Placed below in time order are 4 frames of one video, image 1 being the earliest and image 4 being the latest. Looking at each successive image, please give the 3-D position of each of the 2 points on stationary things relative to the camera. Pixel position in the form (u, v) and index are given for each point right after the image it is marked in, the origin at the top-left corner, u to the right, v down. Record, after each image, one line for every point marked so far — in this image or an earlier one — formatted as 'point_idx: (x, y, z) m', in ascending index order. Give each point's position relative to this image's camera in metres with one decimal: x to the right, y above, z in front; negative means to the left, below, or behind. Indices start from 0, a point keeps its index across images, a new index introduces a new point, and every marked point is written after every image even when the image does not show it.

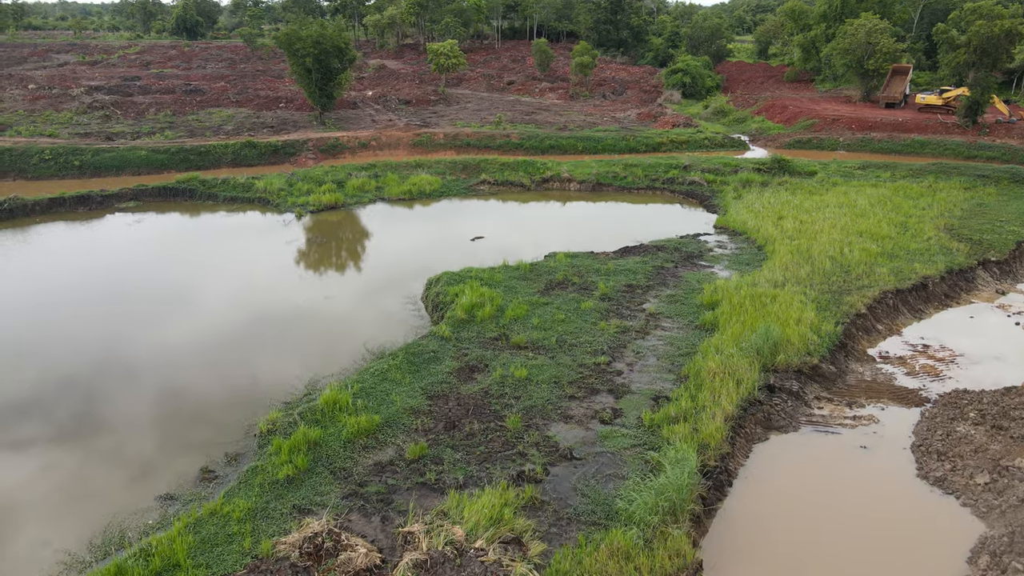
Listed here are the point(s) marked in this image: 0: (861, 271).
0: (+8.1, +0.4, +12.7) m
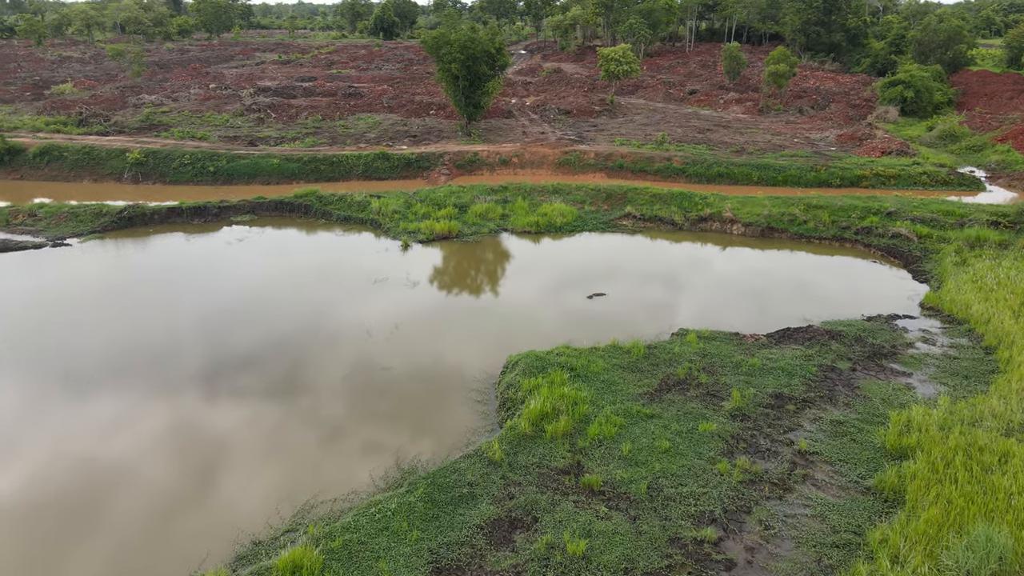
0: (+10.0, -2.2, +8.2) m
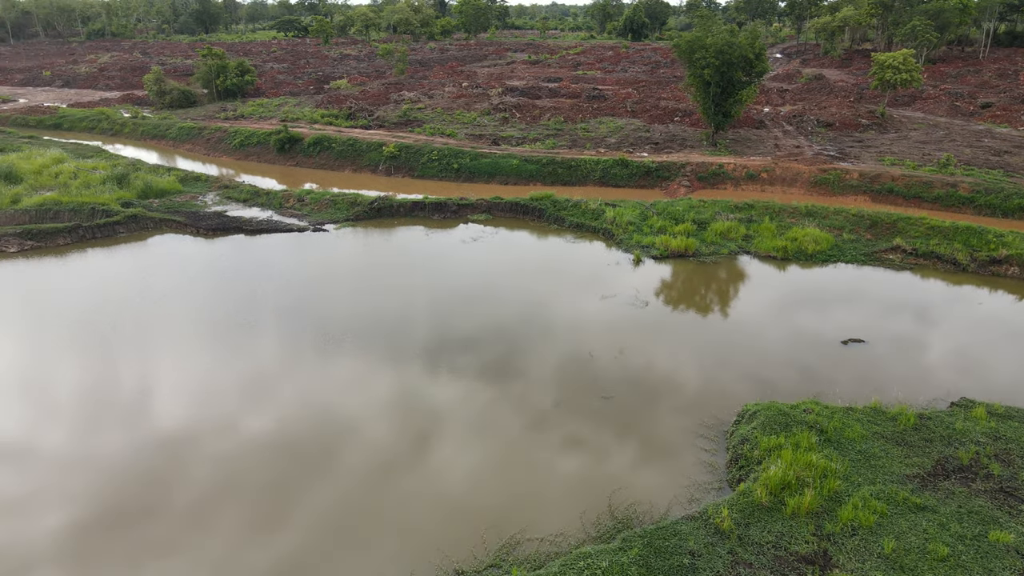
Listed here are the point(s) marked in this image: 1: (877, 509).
0: (+12.3, -4.0, +4.4) m
1: (+4.3, -2.5, +6.4) m
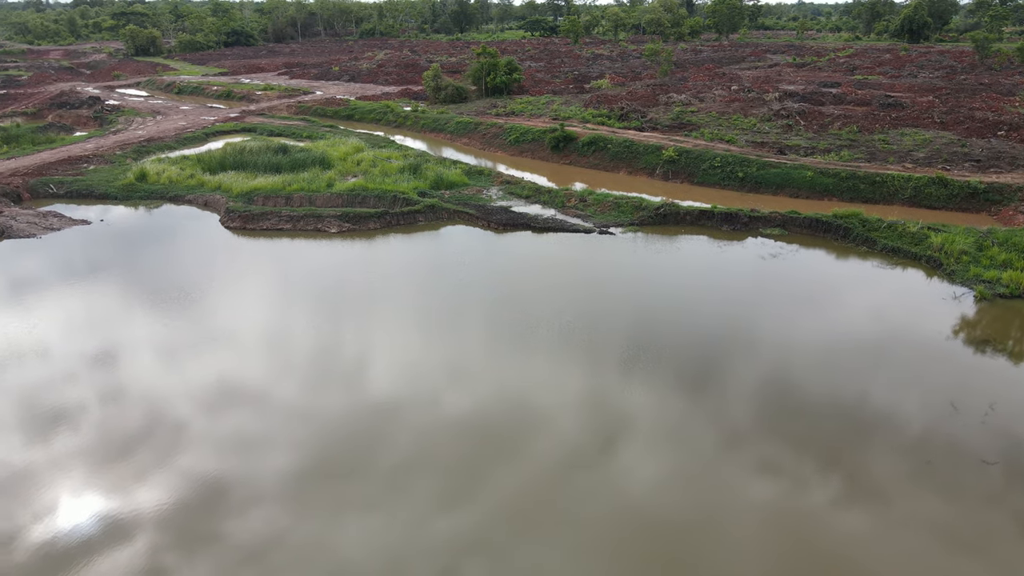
0: (+15.1, -5.5, +1.1) m
1: (+7.9, -3.3, +4.7) m
